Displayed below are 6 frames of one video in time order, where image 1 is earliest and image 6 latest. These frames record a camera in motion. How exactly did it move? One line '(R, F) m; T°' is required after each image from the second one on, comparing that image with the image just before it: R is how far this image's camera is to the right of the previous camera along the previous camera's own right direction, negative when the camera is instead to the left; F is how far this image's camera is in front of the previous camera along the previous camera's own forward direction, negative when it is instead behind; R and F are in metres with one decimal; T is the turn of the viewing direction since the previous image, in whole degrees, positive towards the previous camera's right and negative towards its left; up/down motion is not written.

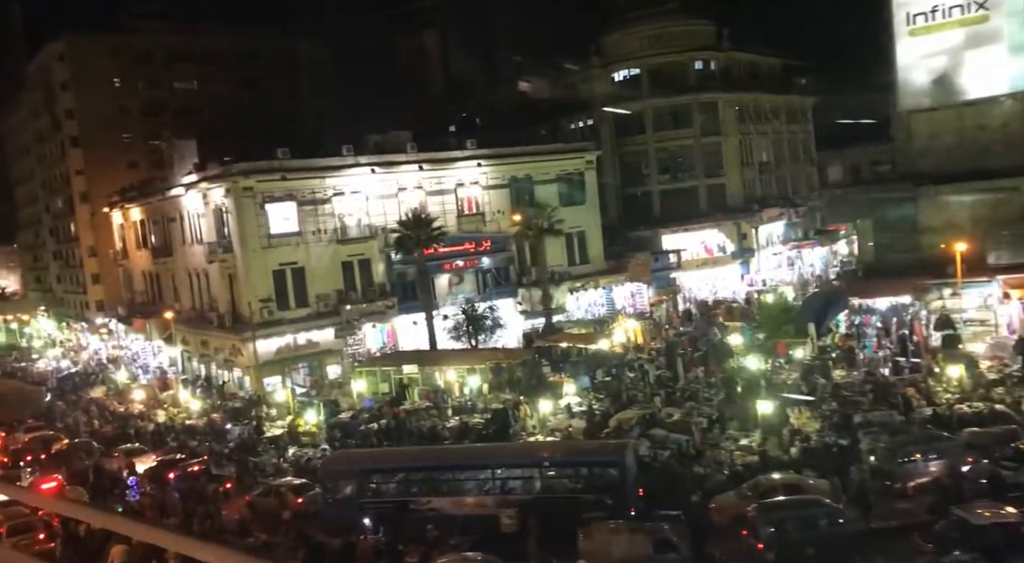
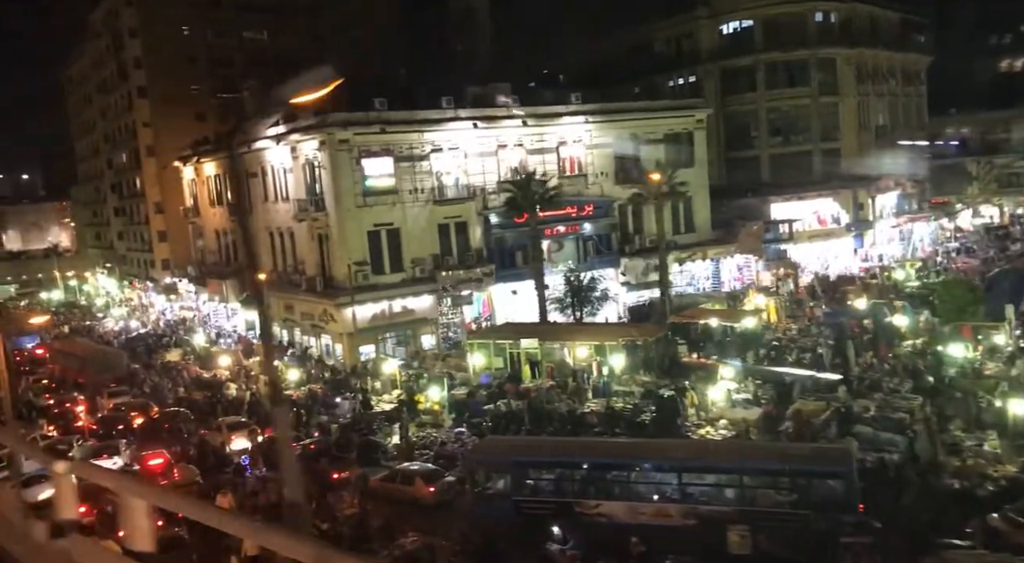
(-2.7, +3.1) m; -2°
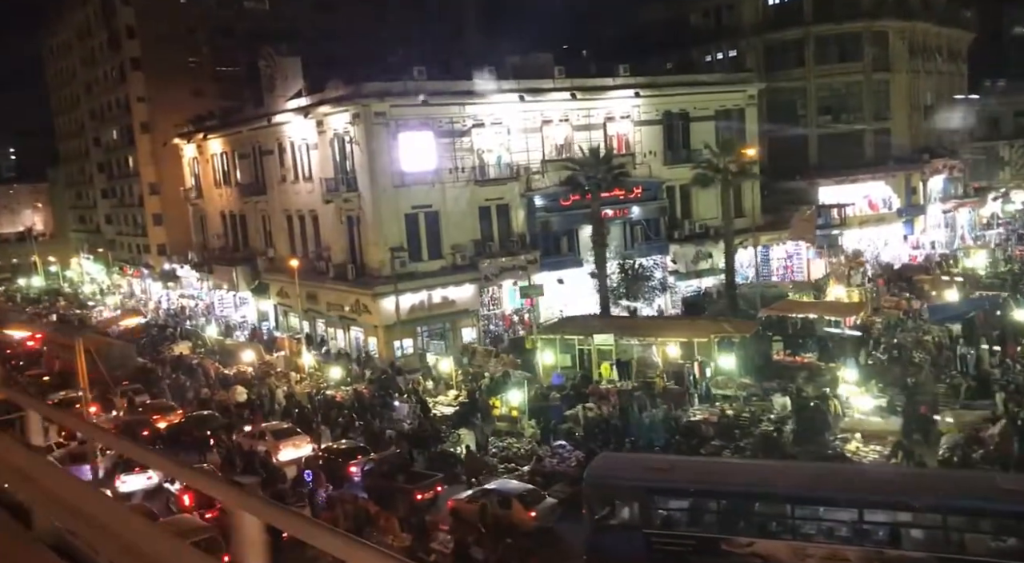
(-2.5, +3.2) m; +2°
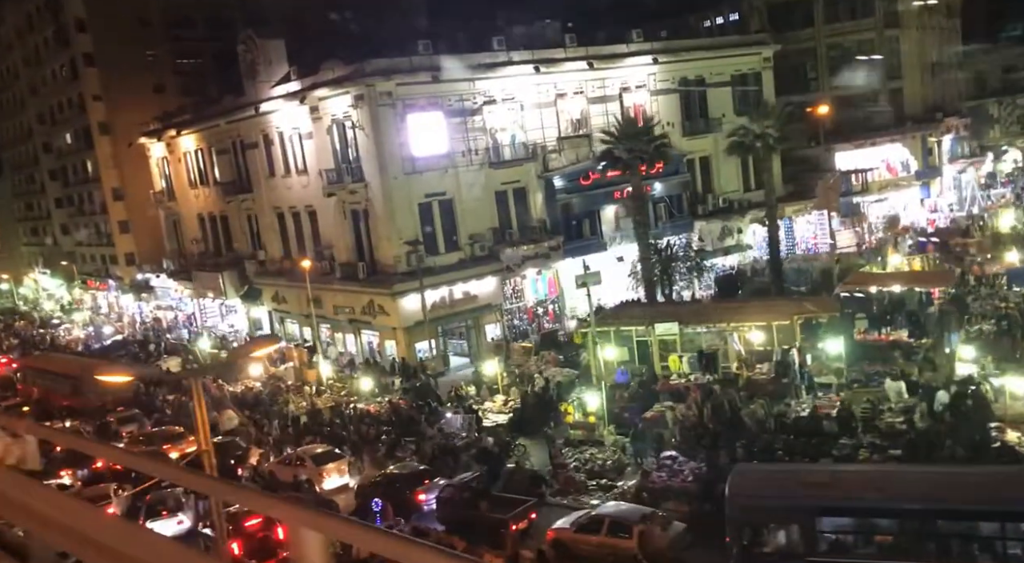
(-2.2, +2.8) m; +3°
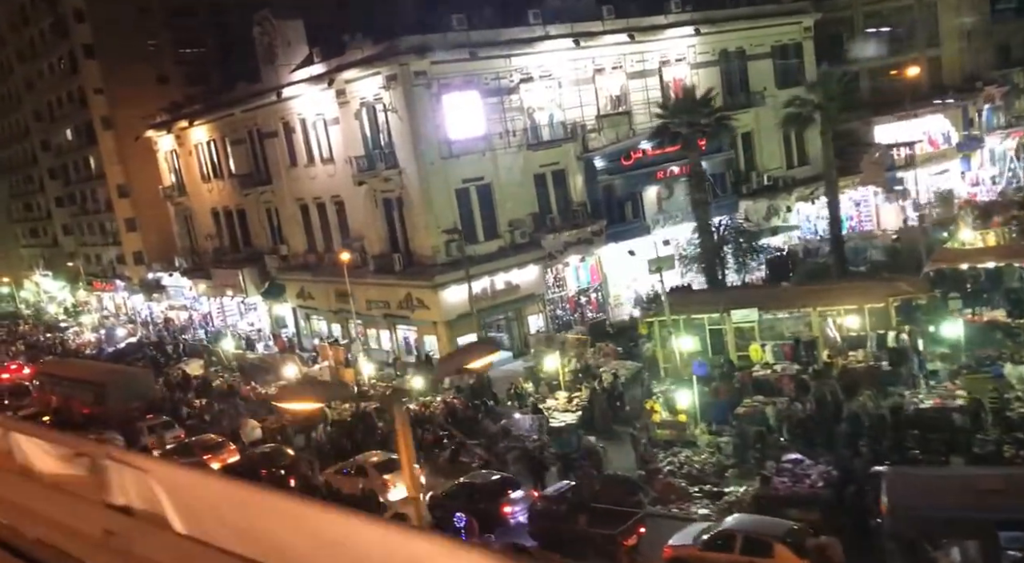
(-1.5, +1.7) m; 0°
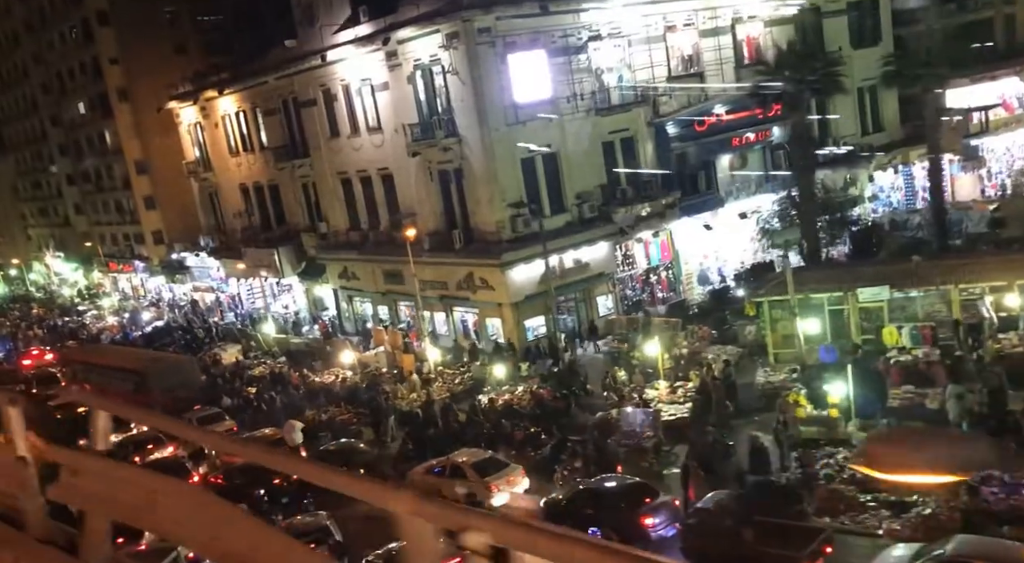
(-1.8, +2.3) m; 0°
